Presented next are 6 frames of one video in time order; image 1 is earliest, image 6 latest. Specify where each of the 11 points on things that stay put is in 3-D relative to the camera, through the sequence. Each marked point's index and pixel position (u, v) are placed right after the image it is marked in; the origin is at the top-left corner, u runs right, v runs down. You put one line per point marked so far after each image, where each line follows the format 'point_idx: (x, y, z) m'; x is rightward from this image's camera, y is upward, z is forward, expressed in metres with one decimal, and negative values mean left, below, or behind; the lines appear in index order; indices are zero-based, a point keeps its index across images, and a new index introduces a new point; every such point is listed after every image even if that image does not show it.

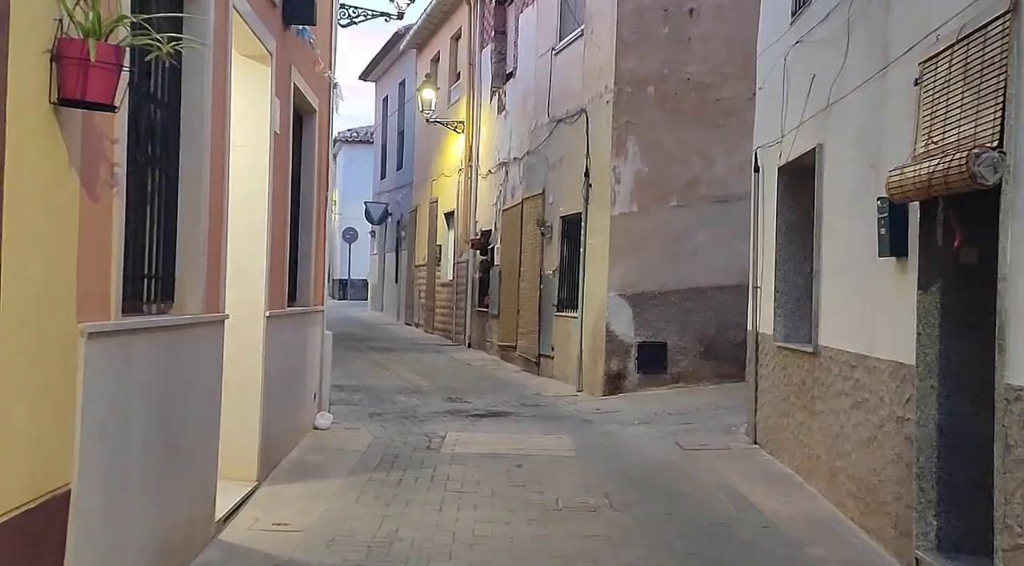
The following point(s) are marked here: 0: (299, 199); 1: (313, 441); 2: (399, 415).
0: (-1.8, +0.7, +11.0) m
1: (-1.7, -1.3, +10.8) m
2: (-1.2, -1.4, +13.2) m
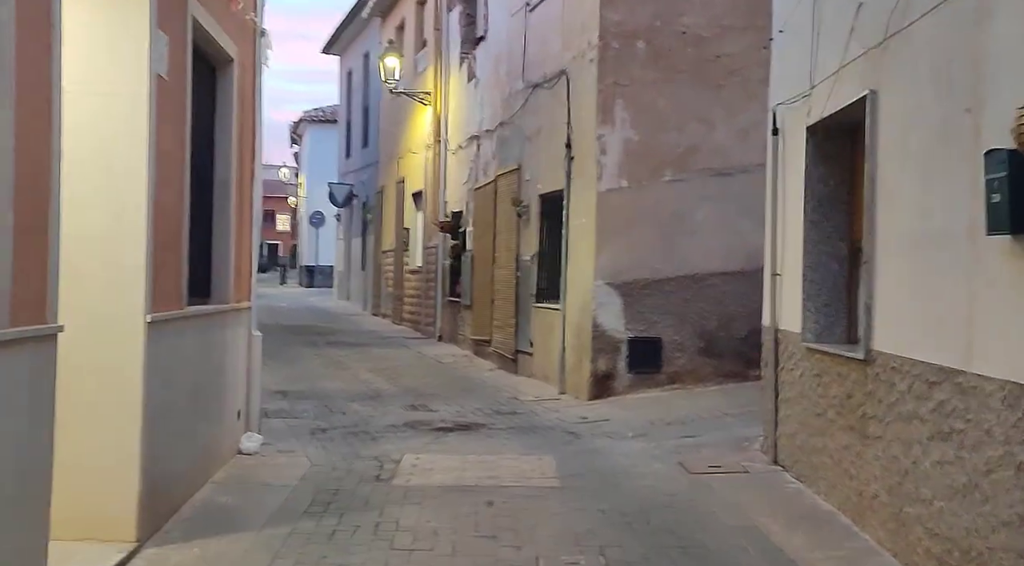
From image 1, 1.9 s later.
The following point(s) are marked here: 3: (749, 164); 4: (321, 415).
0: (-2.1, +0.8, +8.9) m
1: (-1.9, -1.3, +8.7) m
2: (-1.4, -1.3, +11.1) m
3: (+2.5, +1.2, +13.3) m
4: (-1.8, -1.3, +12.1) m
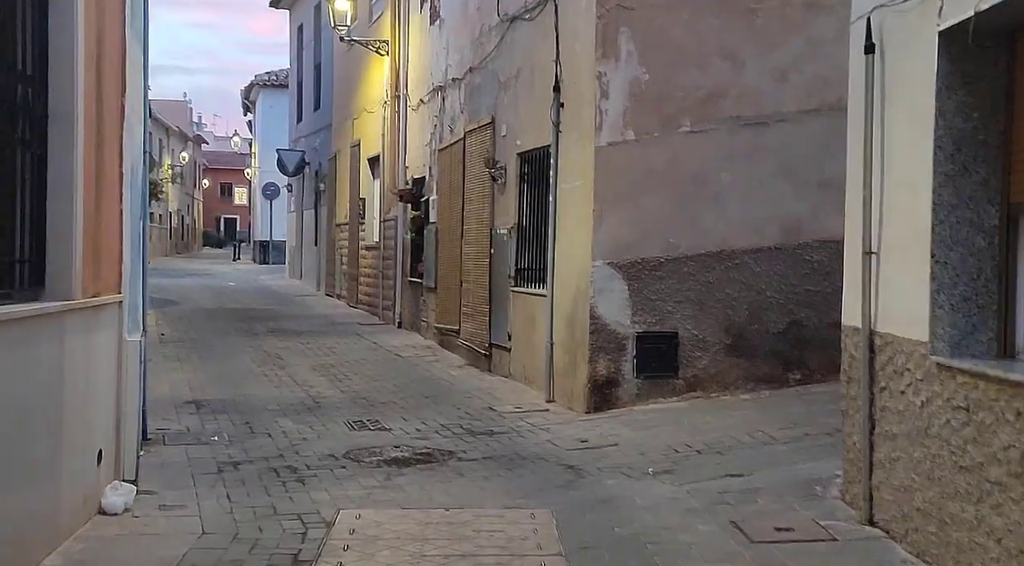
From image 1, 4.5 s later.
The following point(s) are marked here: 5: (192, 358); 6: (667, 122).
0: (-2.2, +0.8, +5.9) m
1: (-2.0, -1.2, +5.8) m
2: (-1.6, -1.2, +8.2) m
3: (+2.3, +1.4, +10.5) m
4: (-2.0, -1.2, +9.2) m
5: (-3.6, -0.9, +14.6) m
6: (+1.2, +1.3, +10.2) m
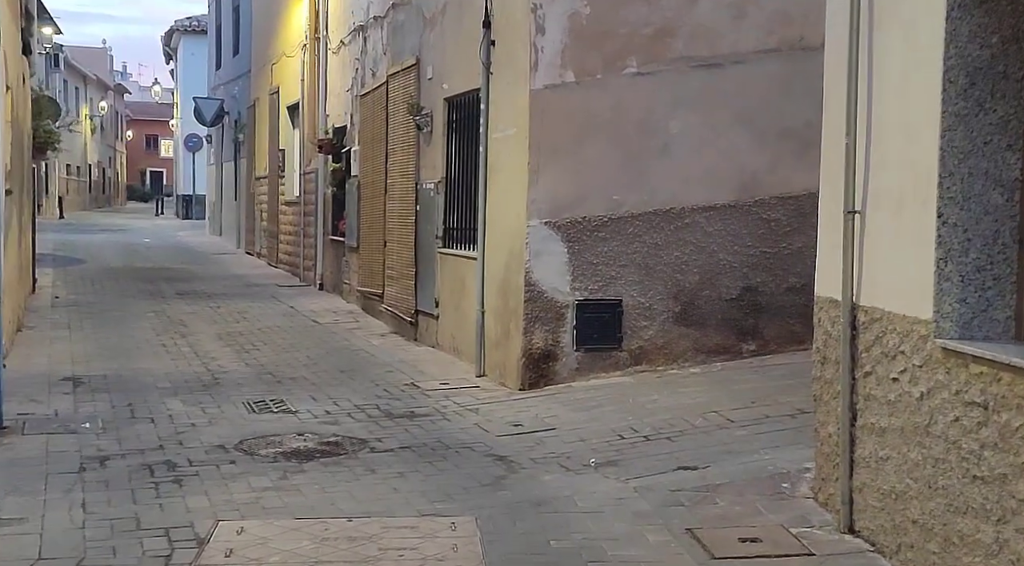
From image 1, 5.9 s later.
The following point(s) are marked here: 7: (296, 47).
0: (-2.5, +1.0, +4.6) m
1: (-2.3, -1.1, +4.6) m
2: (-2.0, -1.0, +7.0) m
3: (+1.7, +1.7, +9.3) m
4: (-2.5, -0.9, +8.0) m
5: (-4.4, -0.5, +13.3) m
6: (+0.7, +1.6, +9.1) m
7: (-3.2, +3.5, +19.0) m
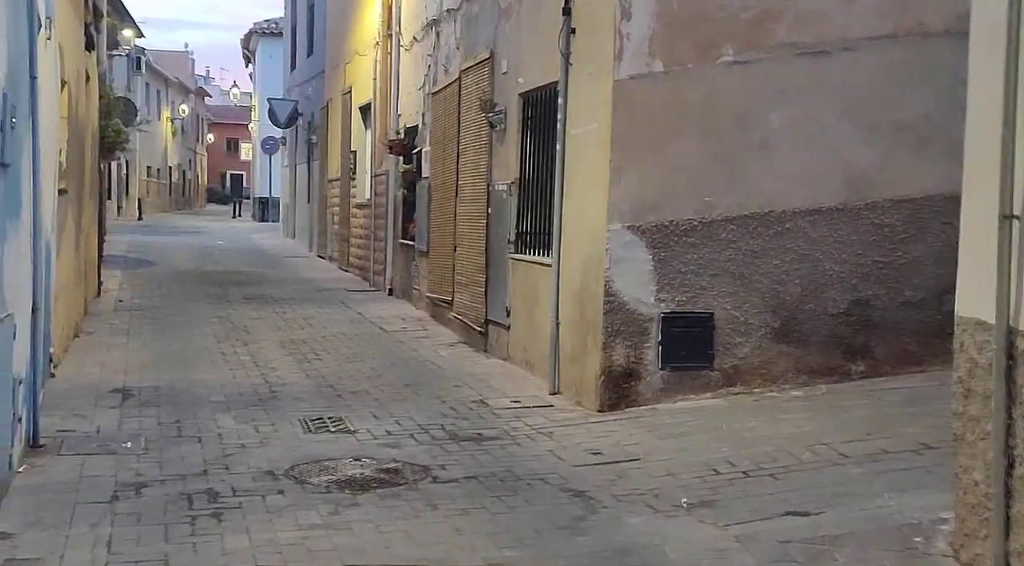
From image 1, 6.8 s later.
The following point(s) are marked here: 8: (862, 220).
0: (-2.2, +0.9, +3.9) m
1: (-2.0, -1.1, +3.9) m
2: (-1.6, -1.0, +6.3) m
3: (+2.2, +1.6, +8.4) m
4: (-2.0, -1.0, +7.3) m
5: (-3.6, -0.5, +12.7) m
6: (+1.2, +1.5, +8.2) m
7: (-2.1, +3.4, +18.3) m
8: (+2.3, +0.4, +8.4) m
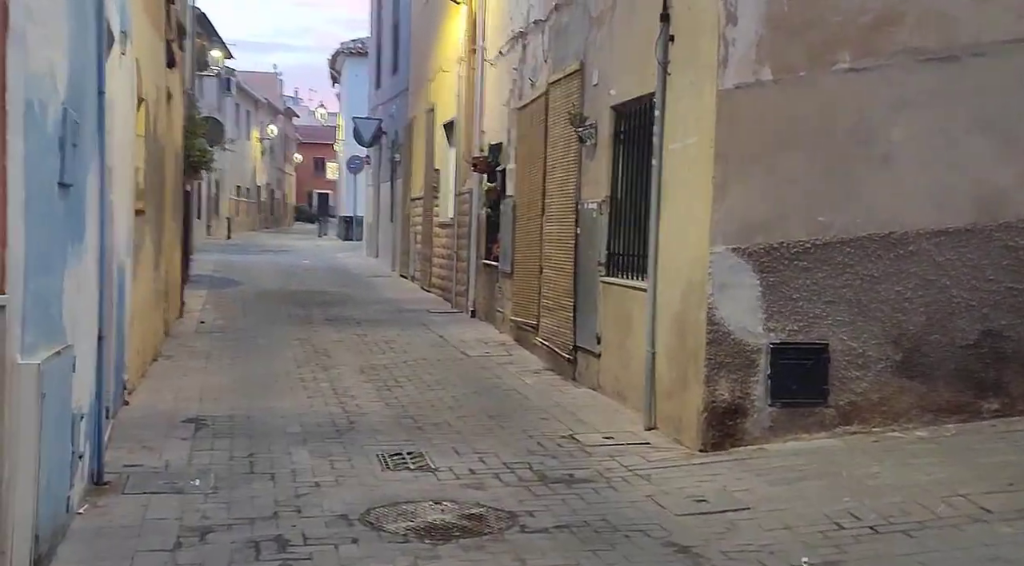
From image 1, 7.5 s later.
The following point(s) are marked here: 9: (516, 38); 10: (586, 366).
0: (-1.9, +0.8, +3.4) m
1: (-1.8, -1.2, +3.4) m
2: (-1.2, -1.2, +5.7) m
3: (+2.8, +1.4, +7.7) m
4: (-1.5, -1.1, +6.7) m
5: (-2.8, -0.7, +12.3) m
6: (+1.8, +1.3, +7.5) m
7: (-0.8, +3.1, +17.9) m
8: (+2.9, +0.2, +7.7) m
9: (0.0, +2.7, +13.9) m
10: (+0.6, -0.7, +10.5) m
